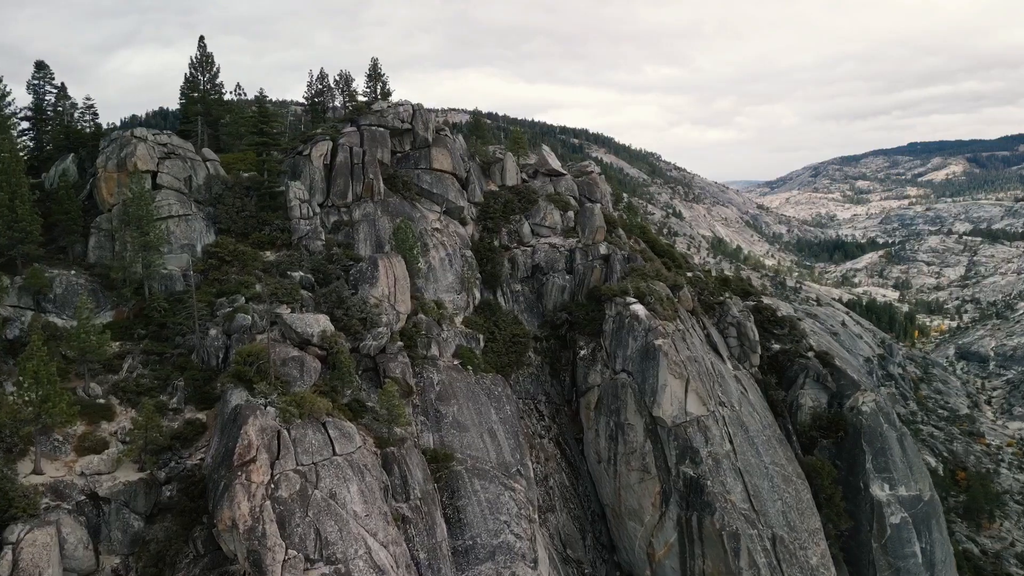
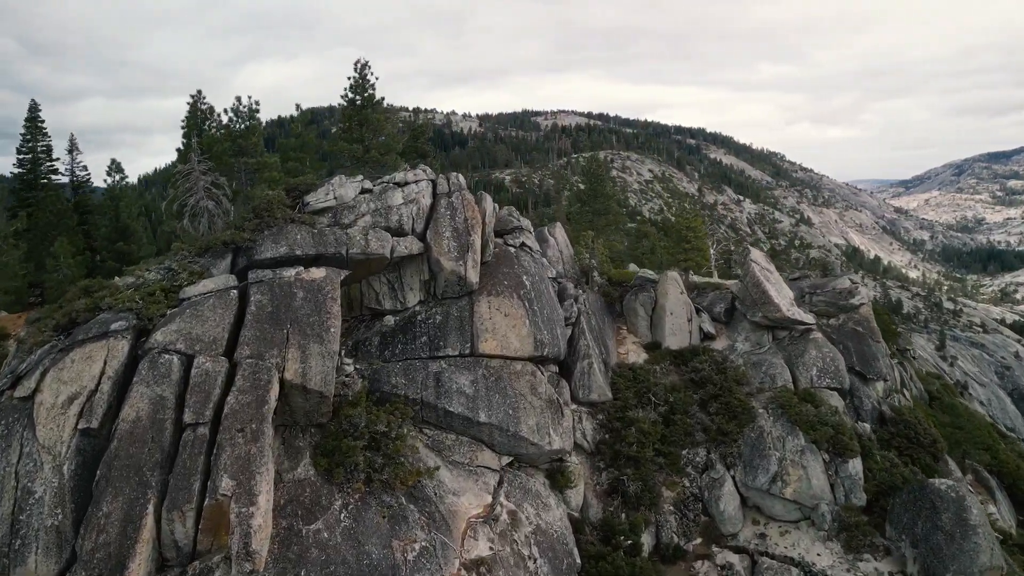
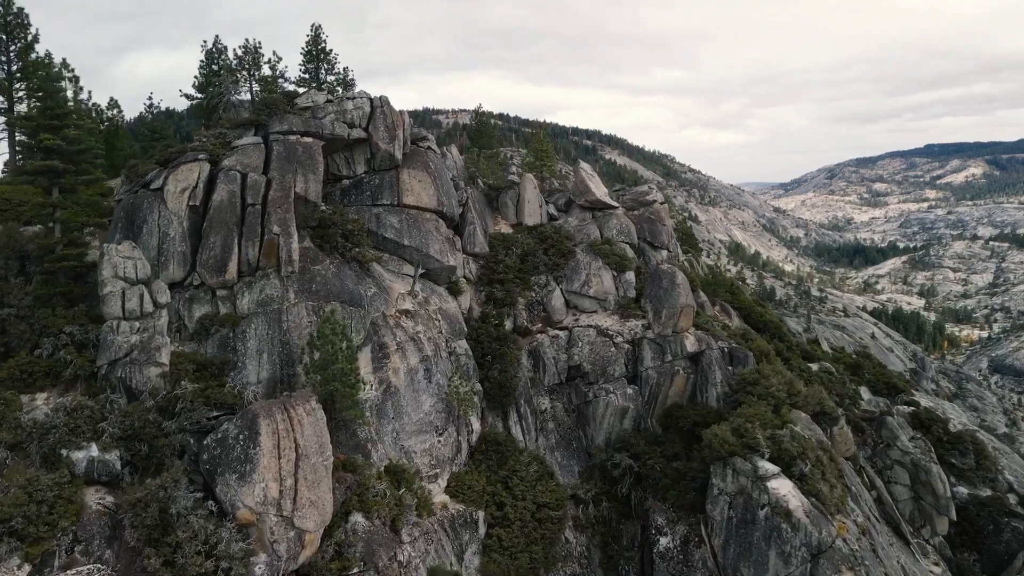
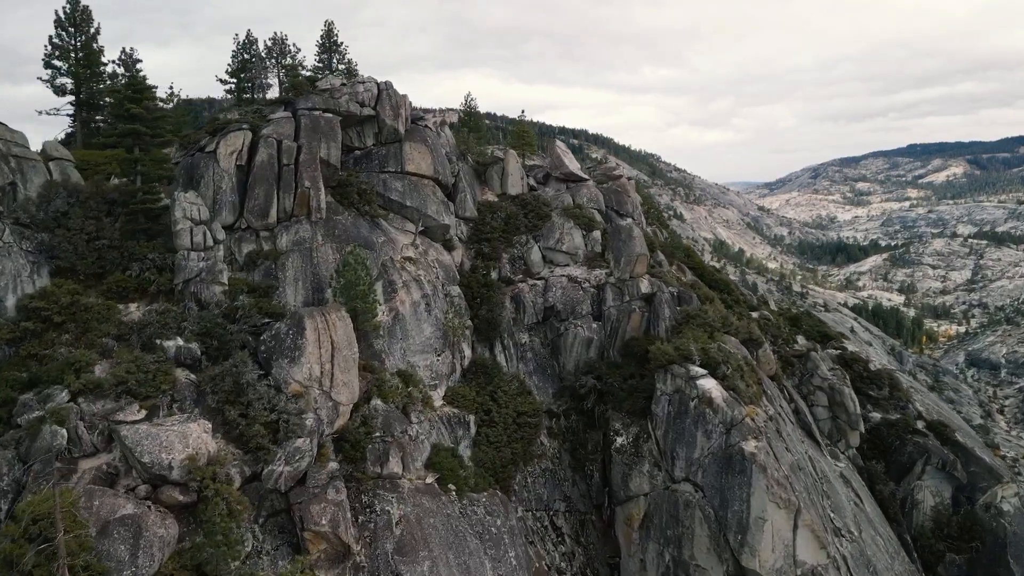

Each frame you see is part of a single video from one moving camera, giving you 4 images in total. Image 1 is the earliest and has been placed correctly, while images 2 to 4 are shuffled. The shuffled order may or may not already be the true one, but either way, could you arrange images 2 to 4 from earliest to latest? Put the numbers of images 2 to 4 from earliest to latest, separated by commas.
4, 3, 2
